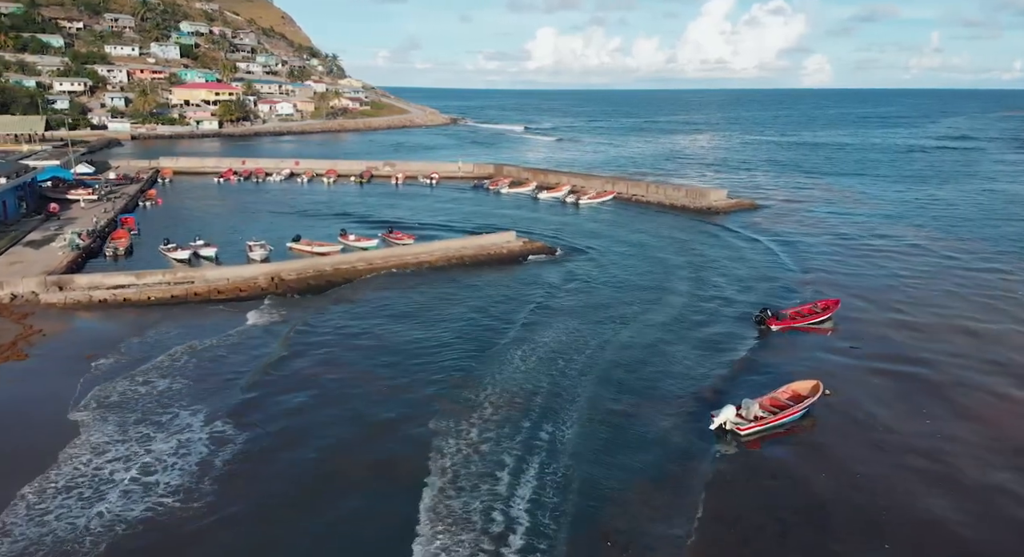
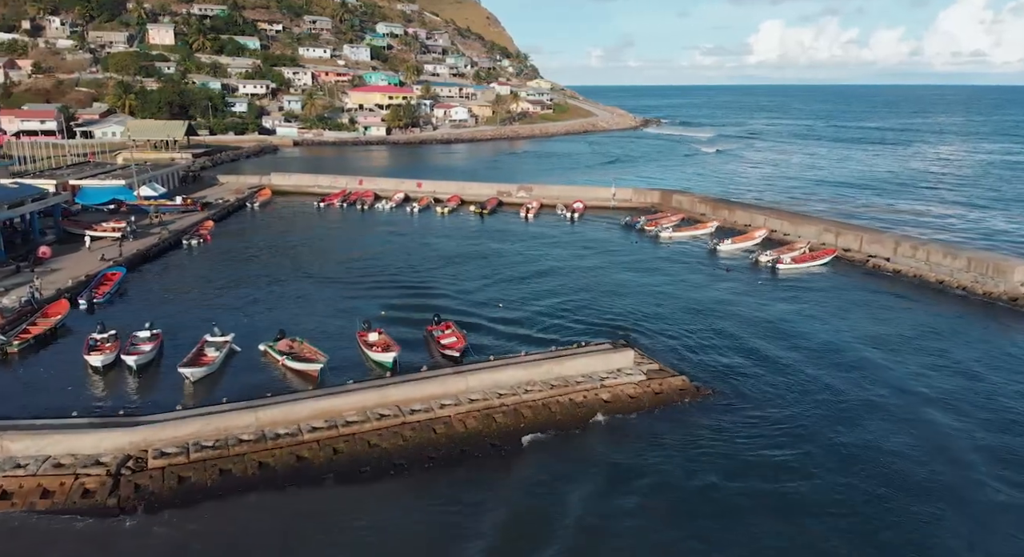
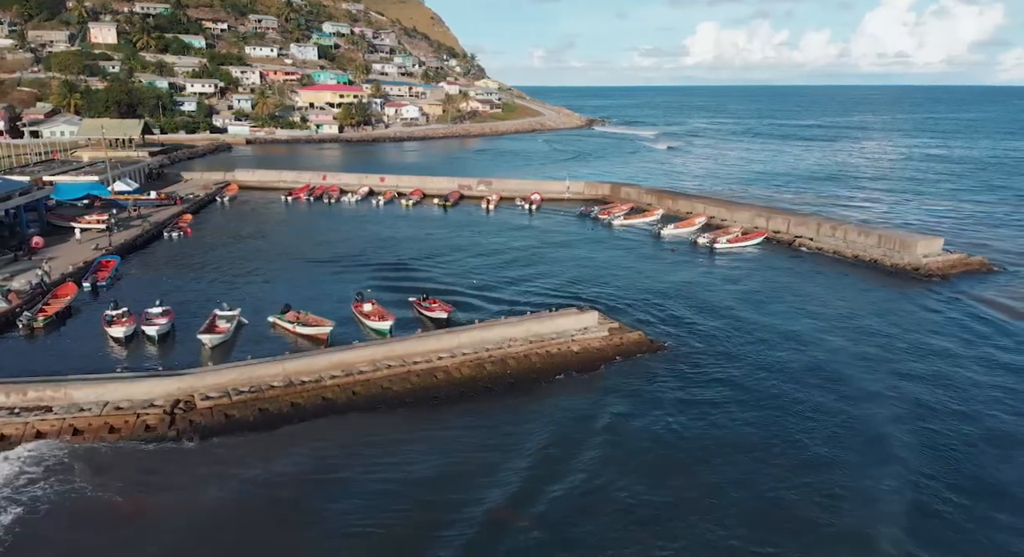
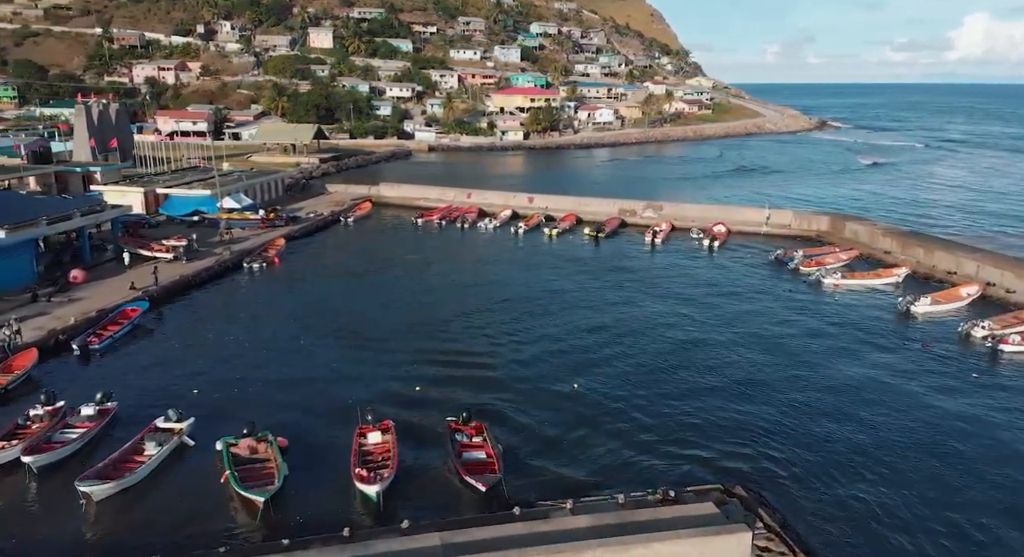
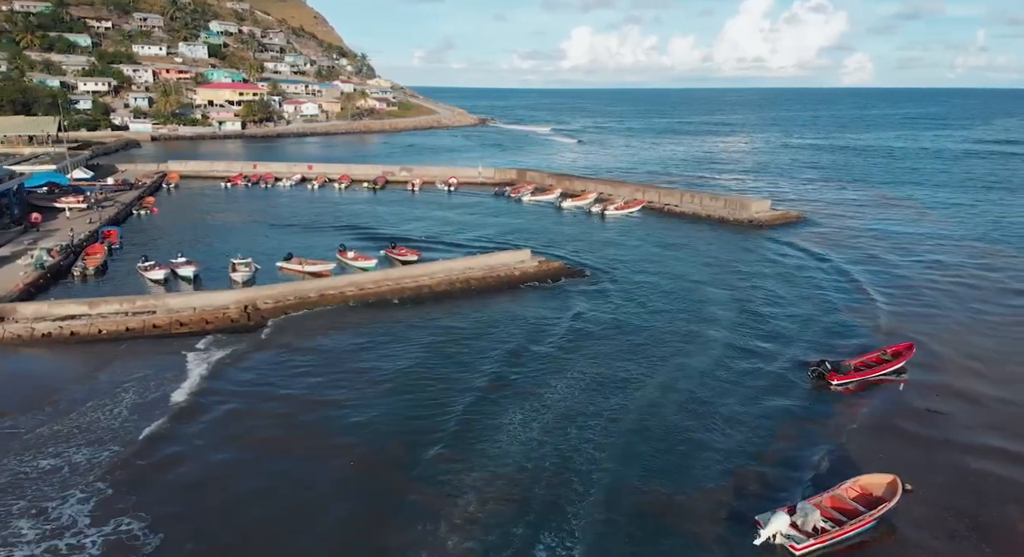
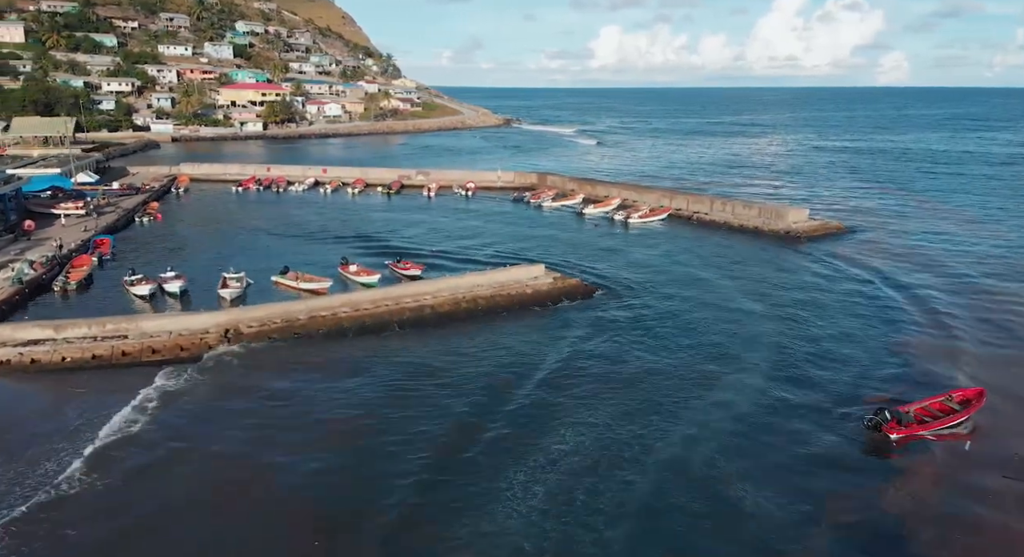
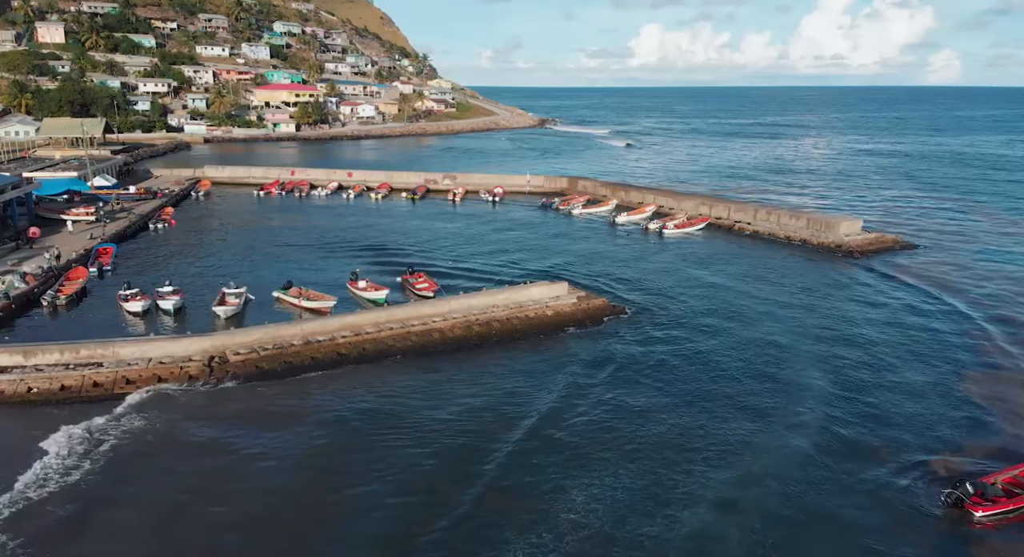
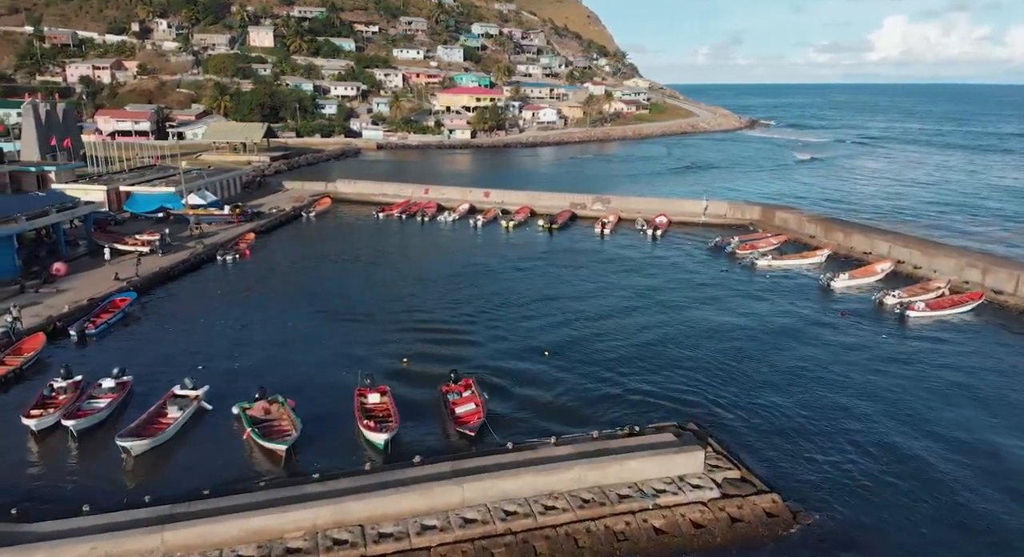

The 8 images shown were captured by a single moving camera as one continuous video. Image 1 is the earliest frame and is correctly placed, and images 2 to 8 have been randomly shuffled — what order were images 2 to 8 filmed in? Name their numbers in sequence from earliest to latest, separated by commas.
5, 6, 7, 3, 2, 8, 4
